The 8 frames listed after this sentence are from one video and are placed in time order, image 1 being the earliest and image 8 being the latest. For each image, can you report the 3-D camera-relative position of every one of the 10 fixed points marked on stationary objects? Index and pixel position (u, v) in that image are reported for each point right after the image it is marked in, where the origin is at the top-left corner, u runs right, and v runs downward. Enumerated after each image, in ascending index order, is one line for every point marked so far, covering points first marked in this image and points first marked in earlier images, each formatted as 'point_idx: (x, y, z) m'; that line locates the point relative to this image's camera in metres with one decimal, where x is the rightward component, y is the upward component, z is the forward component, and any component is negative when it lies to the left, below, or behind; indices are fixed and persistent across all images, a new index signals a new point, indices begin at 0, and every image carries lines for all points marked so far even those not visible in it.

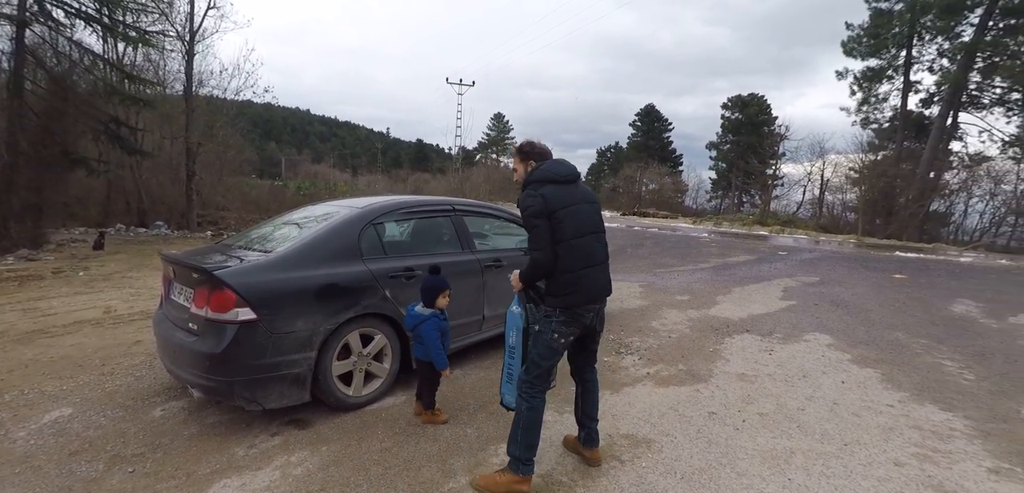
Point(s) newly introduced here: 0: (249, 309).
0: (-1.7, -0.4, +2.9) m
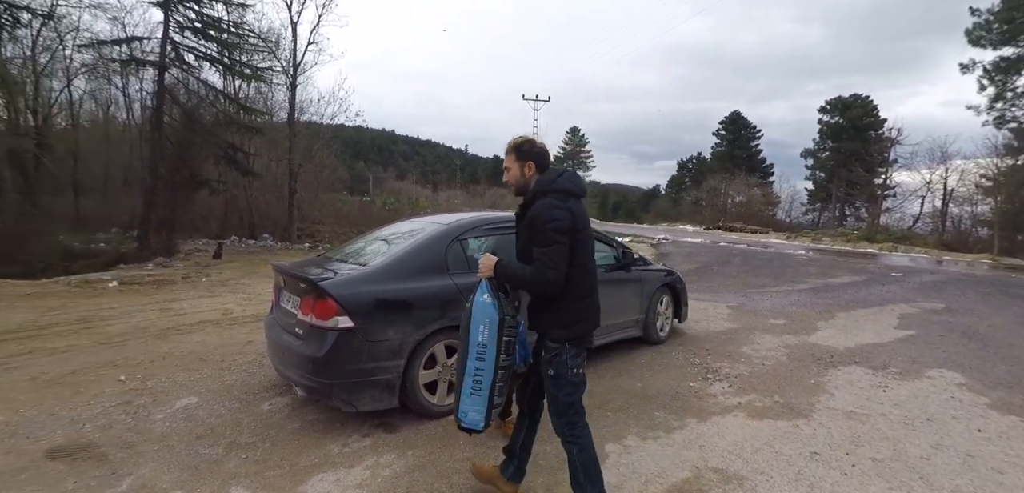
0: (-1.1, -0.5, +3.1) m
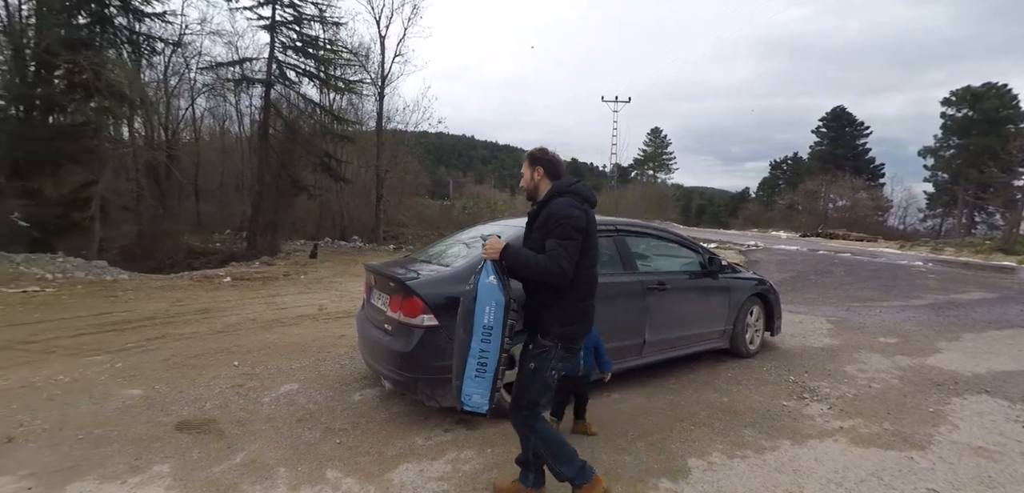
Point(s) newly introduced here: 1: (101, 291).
0: (-0.6, -0.5, +3.2) m
1: (-7.8, -0.8, +8.7) m
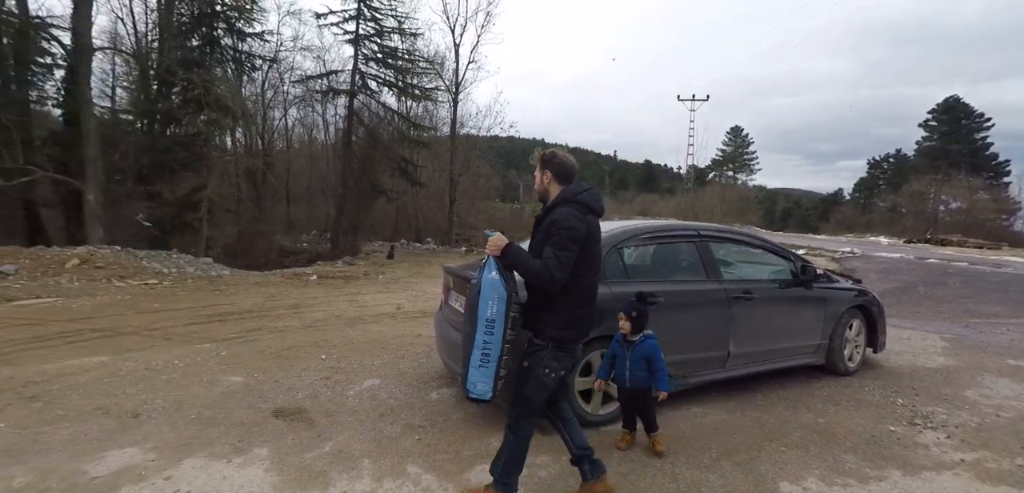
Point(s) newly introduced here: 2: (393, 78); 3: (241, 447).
0: (0.0, -0.5, +3.2) m
1: (-6.4, -0.8, +9.6) m
2: (-4.8, +7.2, +19.2) m
3: (-1.6, -1.2, +2.7) m
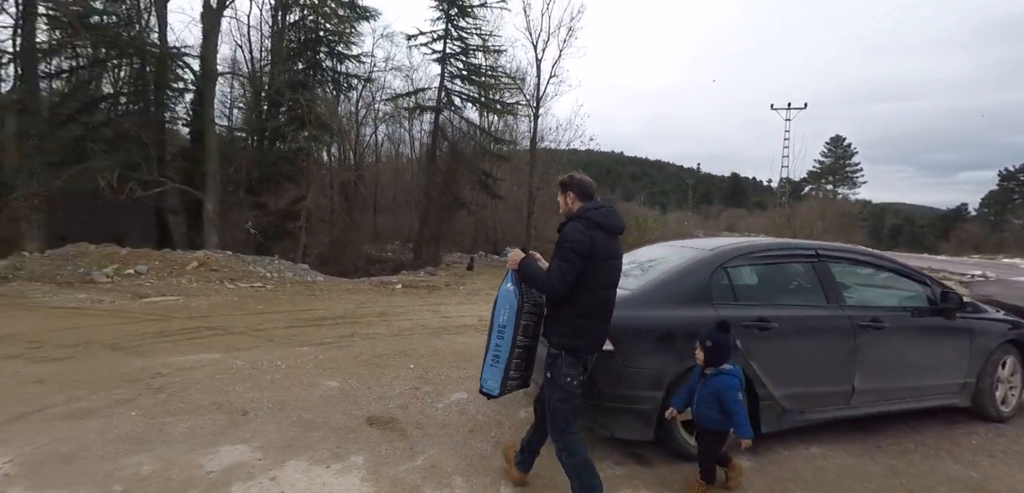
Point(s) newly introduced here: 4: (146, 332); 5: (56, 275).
0: (+0.6, -0.6, +2.9) m
1: (-4.7, -1.0, +10.3) m
2: (-1.5, +6.7, +19.8) m
3: (-1.0, -1.2, +2.7) m
4: (-4.3, -1.0, +5.3) m
5: (-10.5, -0.7, +10.3) m
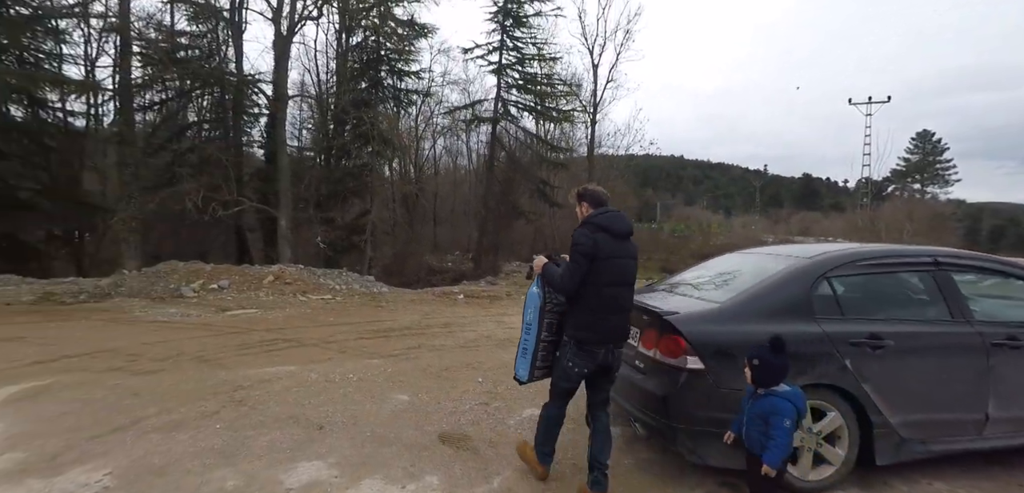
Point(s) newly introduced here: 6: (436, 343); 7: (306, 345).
0: (+1.1, -0.6, +2.7) m
1: (-3.3, -1.3, +10.6) m
2: (+0.9, +6.3, +19.8) m
3: (-0.6, -1.3, +2.6) m
4: (-3.5, -1.2, +5.5) m
5: (-9.0, -1.1, +11.3) m
6: (-1.0, -1.2, +5.6) m
7: (-2.5, -1.2, +5.5) m
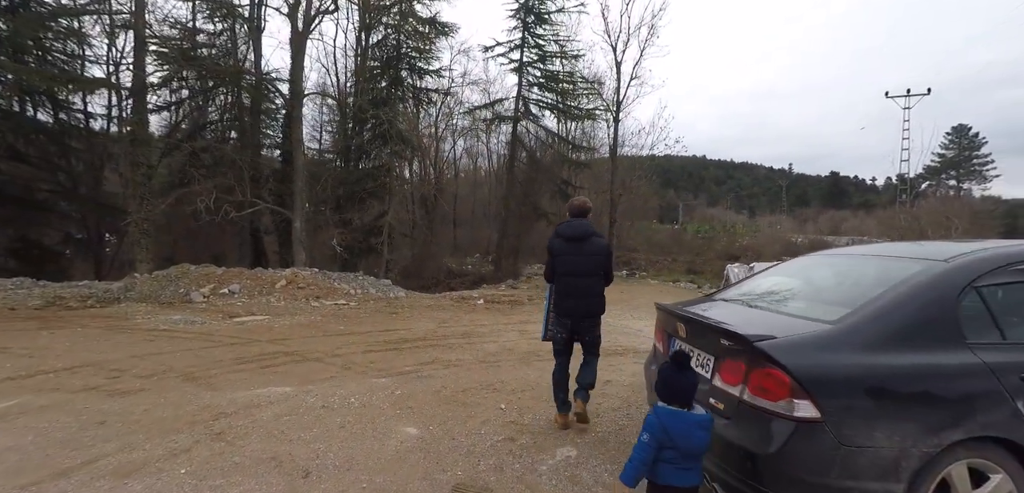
0: (+1.3, -0.6, +2.0) m
1: (-2.8, -1.3, +10.1) m
2: (+1.7, +6.2, +19.1) m
3: (-0.4, -1.3, +2.0) m
4: (-3.2, -1.2, +5.0) m
5: (-8.5, -1.2, +11.0) m
6: (-0.7, -1.2, +4.9) m
7: (-2.3, -1.2, +5.0) m
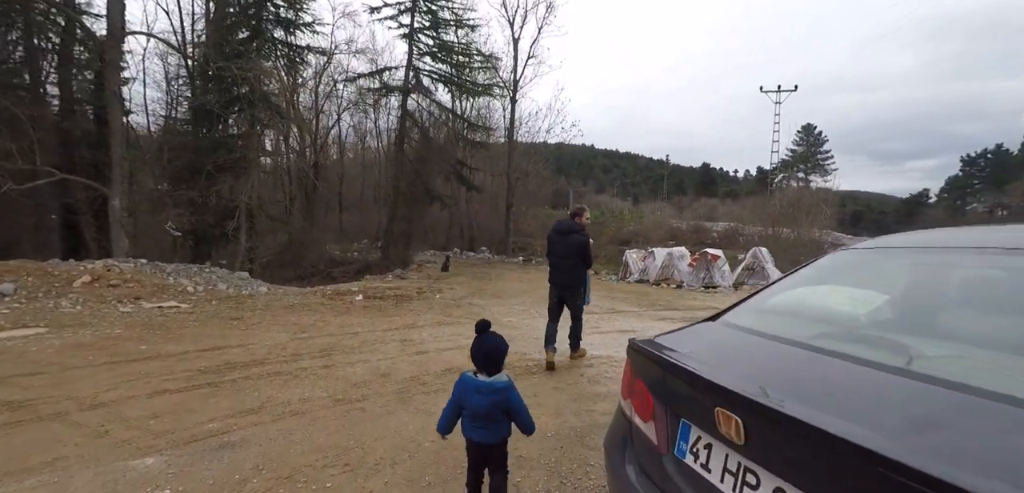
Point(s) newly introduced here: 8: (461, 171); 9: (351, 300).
0: (+0.9, -0.6, +0.9) m
1: (-4.9, -1.1, +7.9) m
2: (-2.6, +6.7, +17.5) m
3: (-0.7, -1.3, +0.6) m
4: (-4.1, -1.2, +2.9) m
5: (-10.7, -1.0, +7.5) m
6: (-1.7, -1.1, +3.4) m
7: (-3.2, -1.2, +3.0) m
8: (-2.1, +3.1, +18.6) m
9: (-3.0, -1.0, +8.3) m
